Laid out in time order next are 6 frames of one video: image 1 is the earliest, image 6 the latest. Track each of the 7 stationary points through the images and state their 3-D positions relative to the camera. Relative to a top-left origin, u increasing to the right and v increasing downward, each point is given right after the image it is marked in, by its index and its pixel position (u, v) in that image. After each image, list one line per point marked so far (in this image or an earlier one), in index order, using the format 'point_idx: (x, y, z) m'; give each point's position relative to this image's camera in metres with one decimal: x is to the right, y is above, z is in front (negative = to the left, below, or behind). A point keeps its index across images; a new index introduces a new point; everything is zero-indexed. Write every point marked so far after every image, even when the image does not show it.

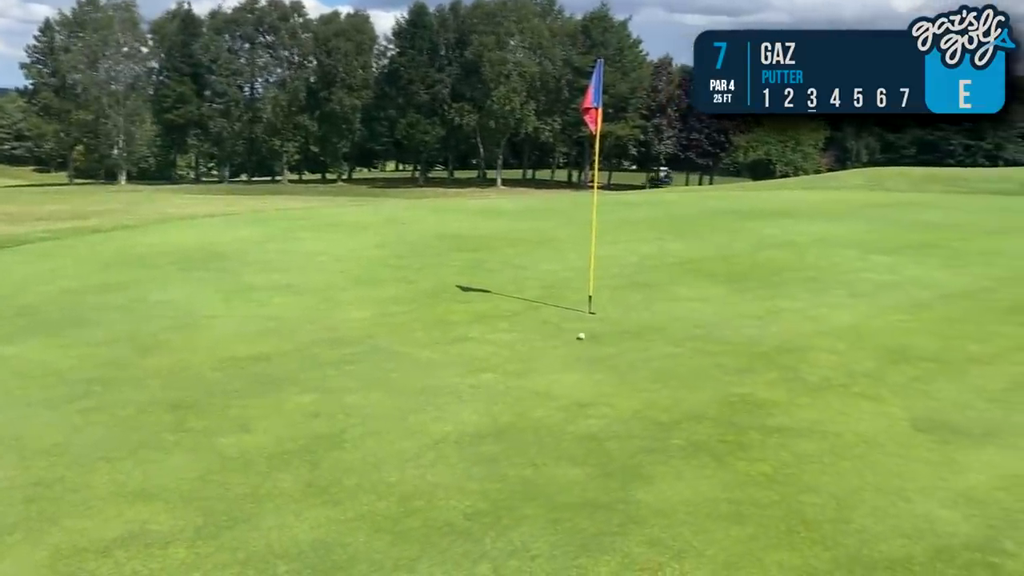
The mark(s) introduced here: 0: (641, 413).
0: (+0.8, -0.8, +5.7) m
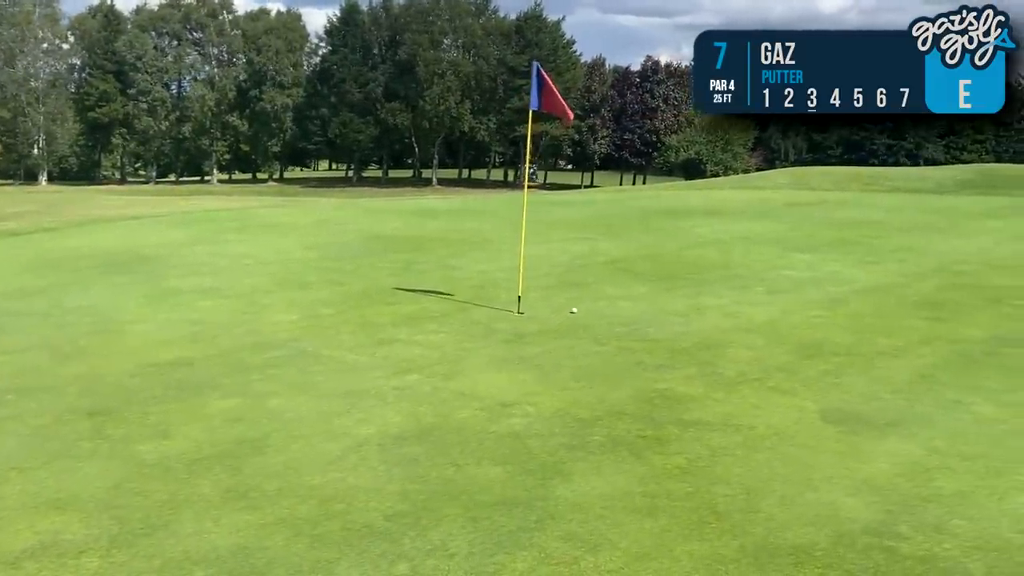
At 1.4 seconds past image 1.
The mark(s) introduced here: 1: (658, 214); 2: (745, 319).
0: (+0.3, -0.8, +5.8) m
1: (+3.1, +1.6, +19.1) m
2: (+2.3, -0.3, +8.7) m
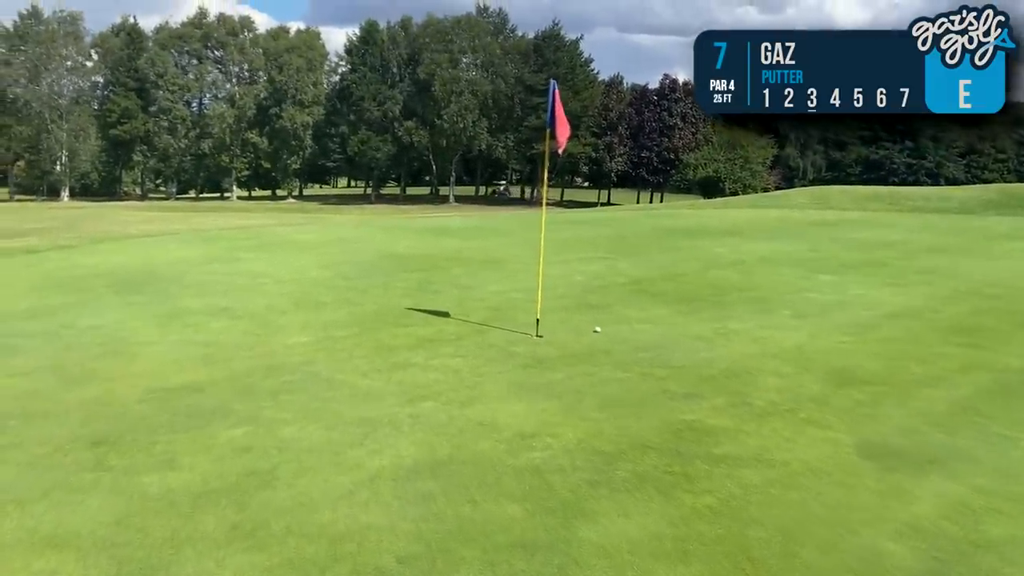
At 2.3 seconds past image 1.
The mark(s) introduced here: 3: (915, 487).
0: (+0.5, -1.0, +5.5) m
1: (+3.5, +1.2, +18.8) m
2: (+2.5, -0.6, +8.4) m
3: (+2.3, -1.1, +4.9) m
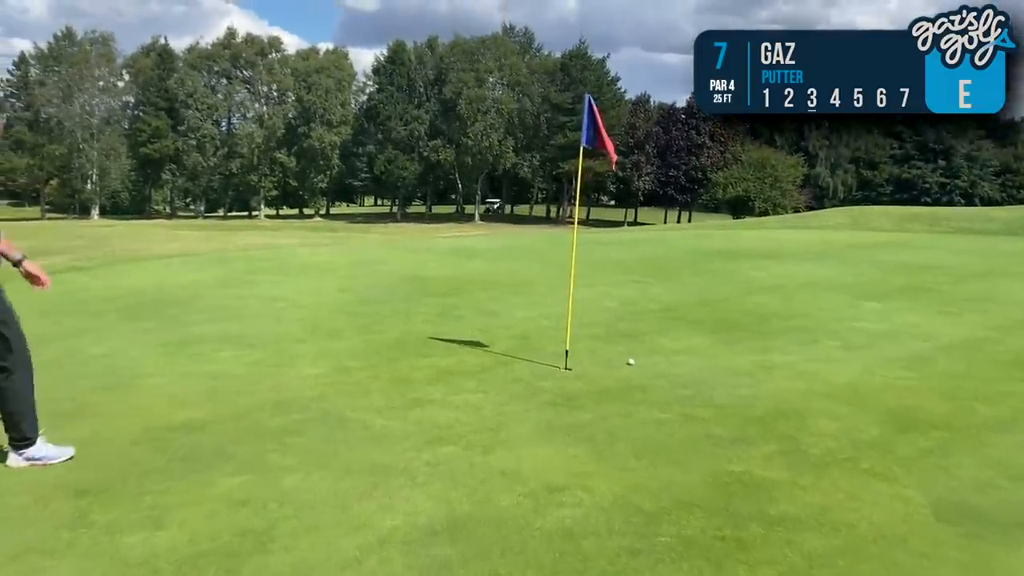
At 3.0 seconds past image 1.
0: (+0.6, -1.2, +4.9) m
1: (+4.1, +0.7, +18.2) m
2: (+2.7, -0.8, +7.8) m
3: (+2.4, -1.3, +4.3) m
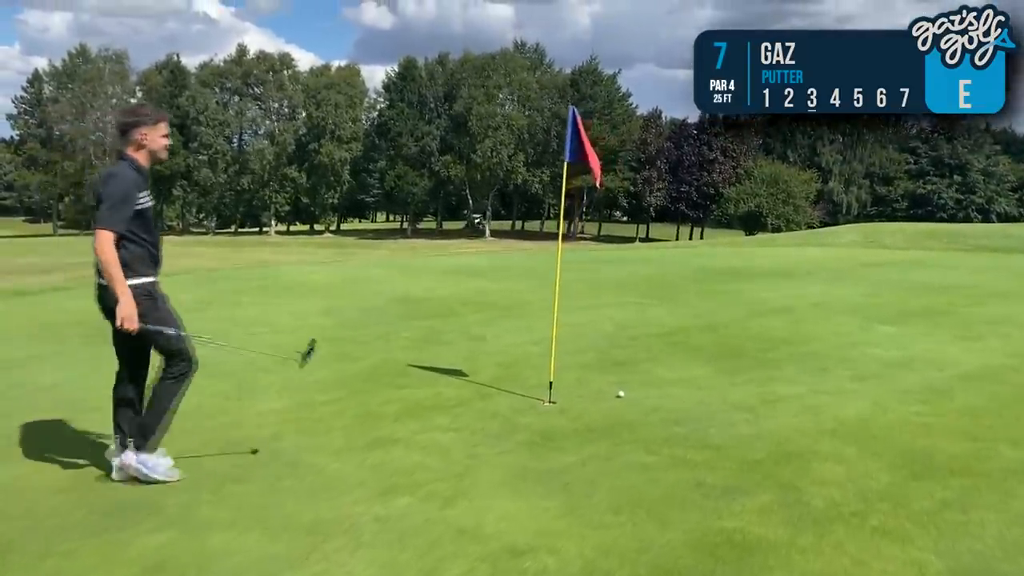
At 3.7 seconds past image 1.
0: (+0.4, -1.4, +4.3) m
1: (+4.1, +0.3, +17.5) m
2: (+2.6, -1.1, +7.1) m
3: (+2.2, -1.5, +3.6) m
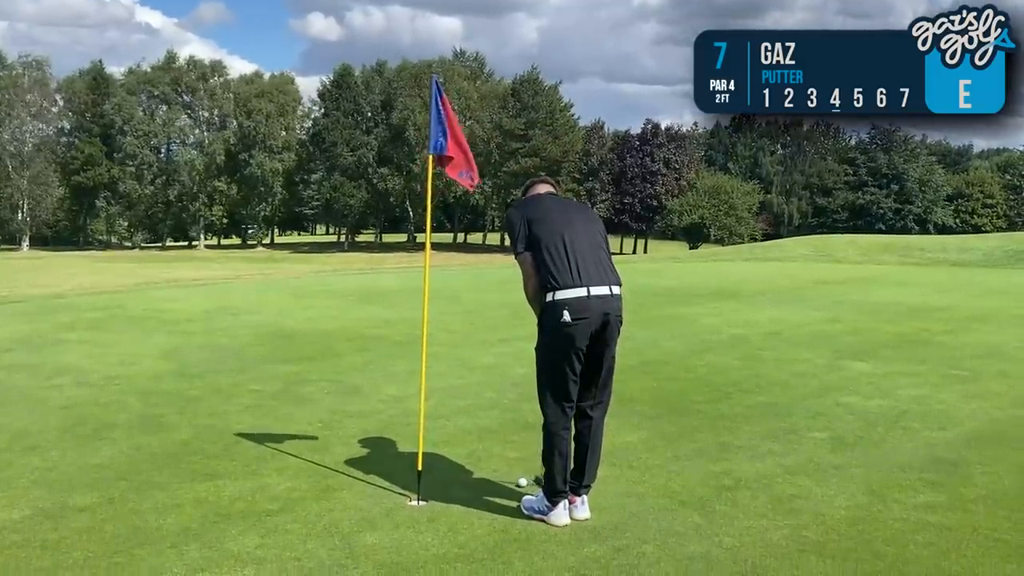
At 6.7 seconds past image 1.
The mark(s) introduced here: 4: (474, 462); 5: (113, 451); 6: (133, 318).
0: (-0.3, -1.6, +2.0) m
1: (+2.5, -0.1, +15.4) m
2: (+1.7, -1.3, +5.0) m
3: (+1.5, -1.7, +1.4) m
4: (-0.2, -1.2, +6.1) m
5: (-2.8, -1.1, +6.2) m
6: (-5.5, -0.4, +12.5) m
